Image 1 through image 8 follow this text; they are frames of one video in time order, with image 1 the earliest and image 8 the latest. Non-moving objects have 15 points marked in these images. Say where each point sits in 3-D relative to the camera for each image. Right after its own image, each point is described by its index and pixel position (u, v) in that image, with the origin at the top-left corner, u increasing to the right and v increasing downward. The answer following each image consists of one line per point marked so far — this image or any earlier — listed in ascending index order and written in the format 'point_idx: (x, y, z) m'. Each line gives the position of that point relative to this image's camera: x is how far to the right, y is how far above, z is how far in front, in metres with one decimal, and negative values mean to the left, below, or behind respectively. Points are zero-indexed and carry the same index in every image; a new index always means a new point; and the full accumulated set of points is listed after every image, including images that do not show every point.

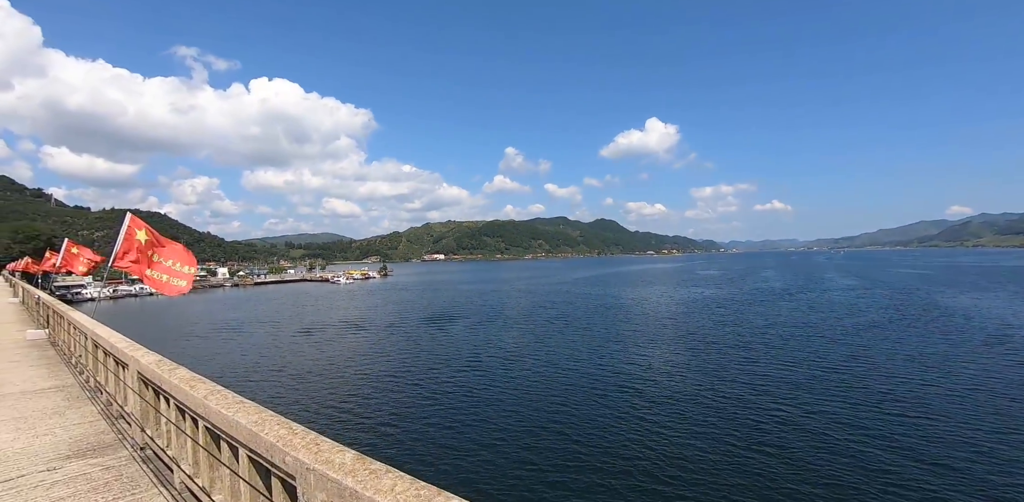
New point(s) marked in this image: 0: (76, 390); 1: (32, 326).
0: (-5.1, -1.6, +5.7) m
1: (-10.2, -1.6, +10.5) m
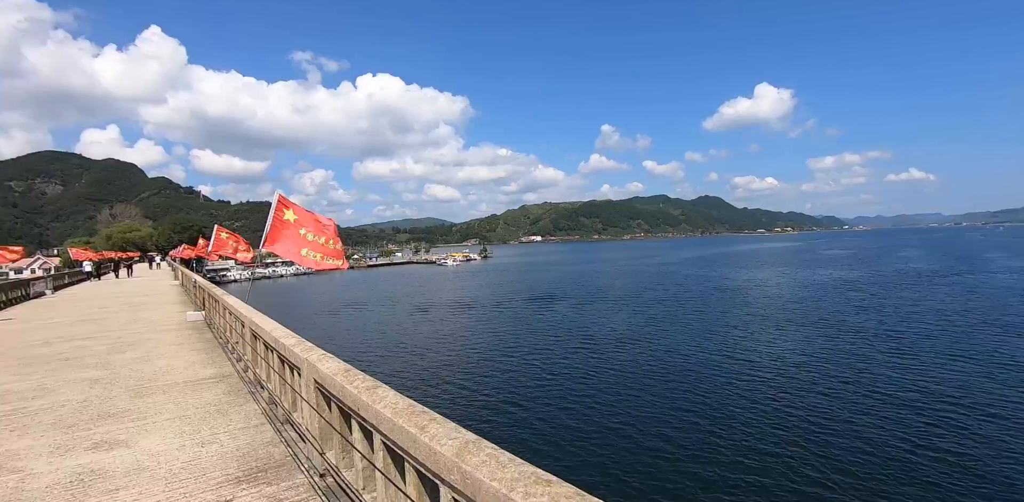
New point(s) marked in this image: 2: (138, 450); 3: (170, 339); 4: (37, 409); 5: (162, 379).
0: (-2.9, -1.4, +5.2) m
1: (-7.1, -1.3, +10.8) m
2: (-2.7, -1.4, +3.5) m
3: (-5.4, -1.4, +7.7) m
4: (-4.2, -1.4, +4.4) m
5: (-3.8, -1.4, +5.3) m
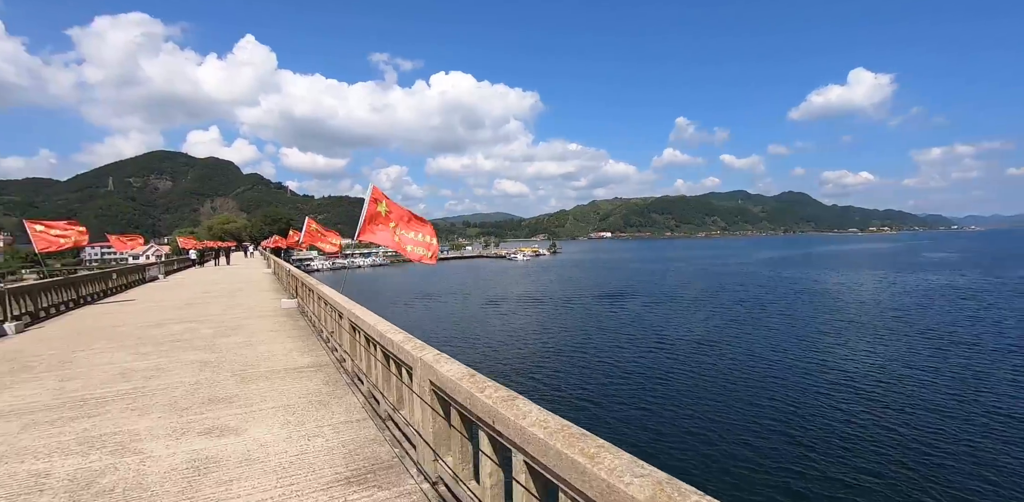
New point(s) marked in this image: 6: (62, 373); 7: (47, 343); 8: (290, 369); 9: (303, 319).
0: (-1.9, -1.3, +5.1) m
1: (-5.3, -1.0, +11.3) m
2: (-1.8, -1.3, +3.4) m
3: (-4.0, -1.2, +7.9) m
4: (-3.3, -1.3, +4.5) m
5: (-2.7, -1.2, +5.3) m
6: (-4.7, -1.3, +5.2) m
7: (-6.5, -1.3, +6.8) m
8: (-2.4, -1.3, +5.2) m
9: (-3.6, -1.2, +8.4) m
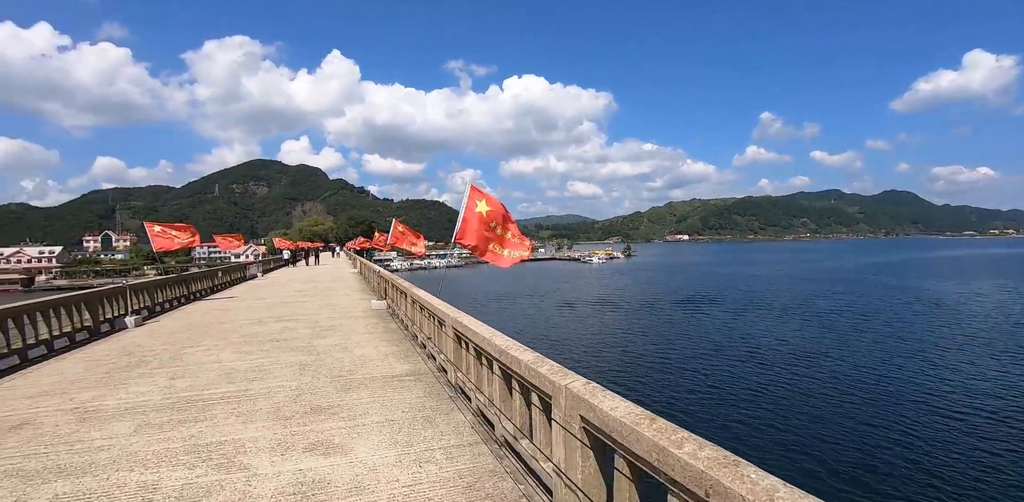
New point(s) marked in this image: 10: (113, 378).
0: (-0.8, -1.3, +4.7) m
1: (-3.2, -1.1, +11.3) m
2: (-1.0, -1.3, +3.1) m
3: (-2.4, -1.2, +7.8) m
4: (-2.3, -1.3, +4.4) m
5: (-1.6, -1.2, +5.1) m
6: (-3.6, -1.3, +5.2) m
7: (-5.1, -1.3, +7.1) m
8: (-1.2, -1.3, +4.9) m
9: (-2.0, -1.2, +8.3) m
10: (-4.1, -1.3, +5.0) m
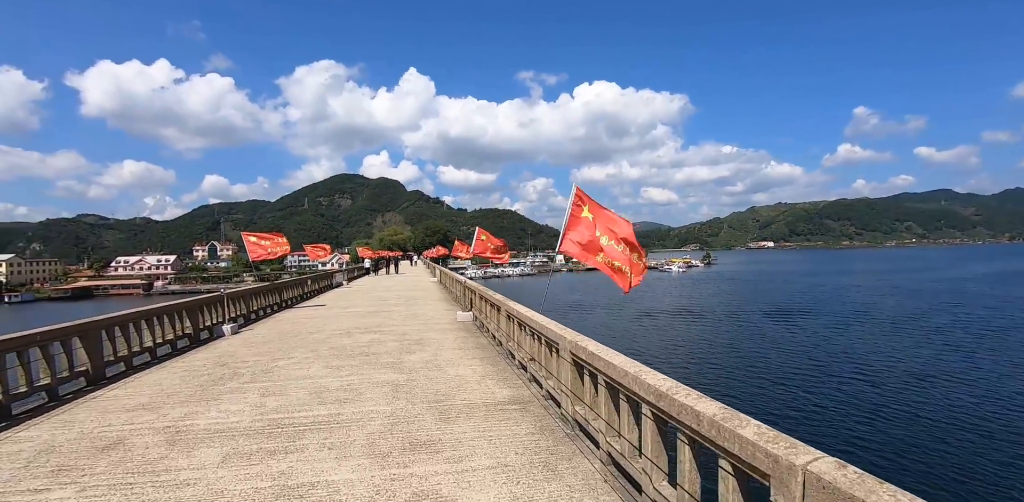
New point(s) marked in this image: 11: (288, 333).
0: (+0.2, -1.3, +4.1) m
1: (-1.2, -1.3, +10.9) m
2: (-0.2, -1.4, +2.4) m
3: (-1.0, -1.3, +7.4) m
4: (-1.3, -1.3, +3.9) m
5: (-0.5, -1.3, +4.5) m
6: (-2.5, -1.4, +5.0) m
7: (-3.7, -1.4, +7.0) m
8: (-0.2, -1.3, +4.3) m
9: (-0.5, -1.3, +7.7) m
10: (-3.0, -1.4, +4.8) m
11: (-3.7, -1.4, +8.1) m
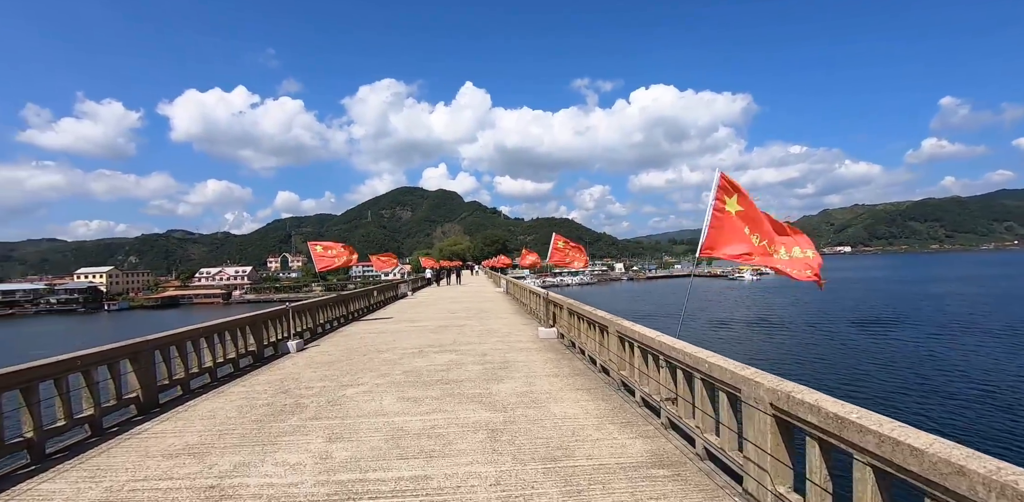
0: (+1.1, -1.3, +2.8) m
1: (+0.4, -1.4, +9.8) m
2: (+0.5, -1.3, +1.2) m
3: (+0.3, -1.4, +6.2) m
4: (-0.4, -1.4, +2.8) m
5: (+0.5, -1.3, +3.3) m
6: (-1.5, -1.4, +4.0) m
7: (-2.5, -1.5, +6.2) m
8: (+0.7, -1.4, +3.1) m
9: (+0.9, -1.4, +6.6) m
10: (-2.0, -1.5, +3.9) m
11: (-2.3, -1.5, +7.3) m
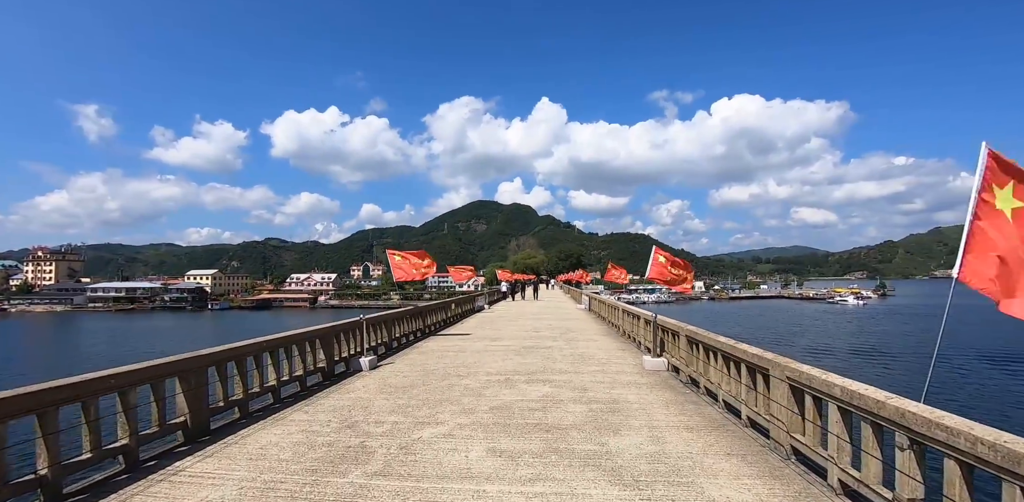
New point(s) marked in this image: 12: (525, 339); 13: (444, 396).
0: (+1.8, -1.4, +1.4) m
1: (+2.1, -1.6, +8.4) m
2: (+0.9, -1.3, 0.0) m
3: (+1.4, -1.5, +4.9) m
4: (+0.2, -1.4, +1.7) m
5: (+1.2, -1.4, +2.0) m
6: (-0.7, -1.4, +3.0) m
7: (-1.3, -1.6, +5.3) m
8: (+1.4, -1.4, +1.7) m
9: (+2.0, -1.5, +5.2) m
10: (-1.2, -1.5, +3.0) m
11: (-1.0, -1.6, +6.3) m
12: (+0.3, -1.7, +9.8) m
13: (-0.7, -1.5, +5.2) m
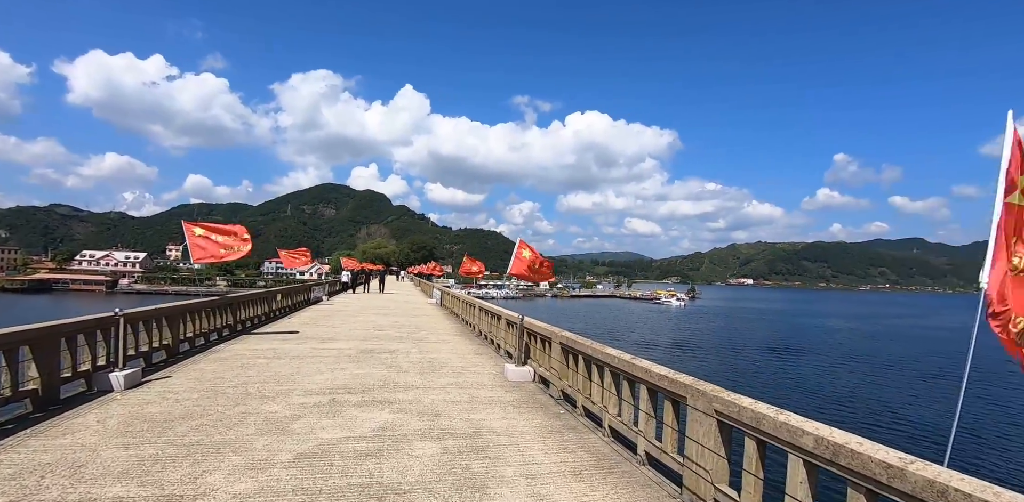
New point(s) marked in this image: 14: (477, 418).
0: (+1.5, -1.4, +0.6) m
1: (-0.3, -1.5, +7.4) m
2: (+1.1, -1.3, -1.1) m
3: (+0.1, -1.4, +3.8) m
4: (-0.1, -1.3, +0.4) m
5: (+0.7, -1.3, +1.0) m
6: (-1.3, -1.3, +1.4) m
7: (-2.6, -1.3, +3.4) m
8: (+1.0, -1.4, +0.8) m
9: (+0.6, -1.5, +4.2) m
10: (-1.8, -1.3, +1.2) m
11: (-2.6, -1.3, +4.4) m
12: (-2.4, -1.5, +8.1) m
13: (-2.0, -1.3, +3.5) m
14: (-0.3, -1.4, +4.3) m
